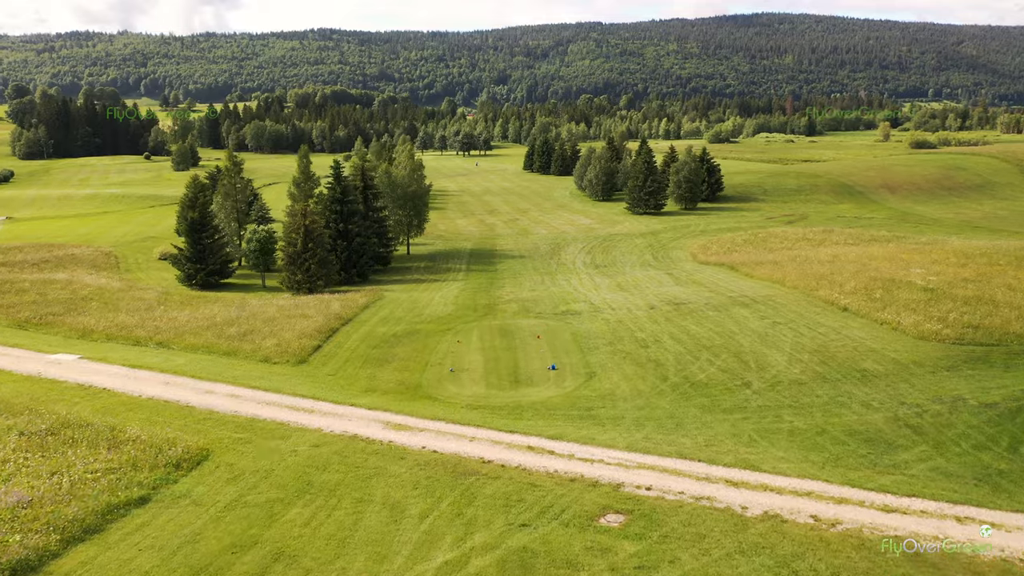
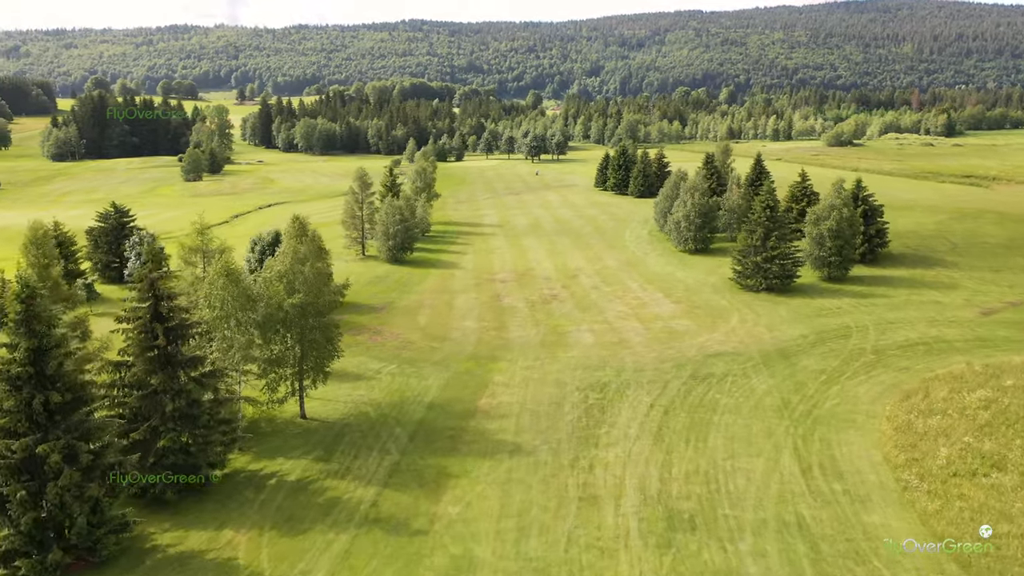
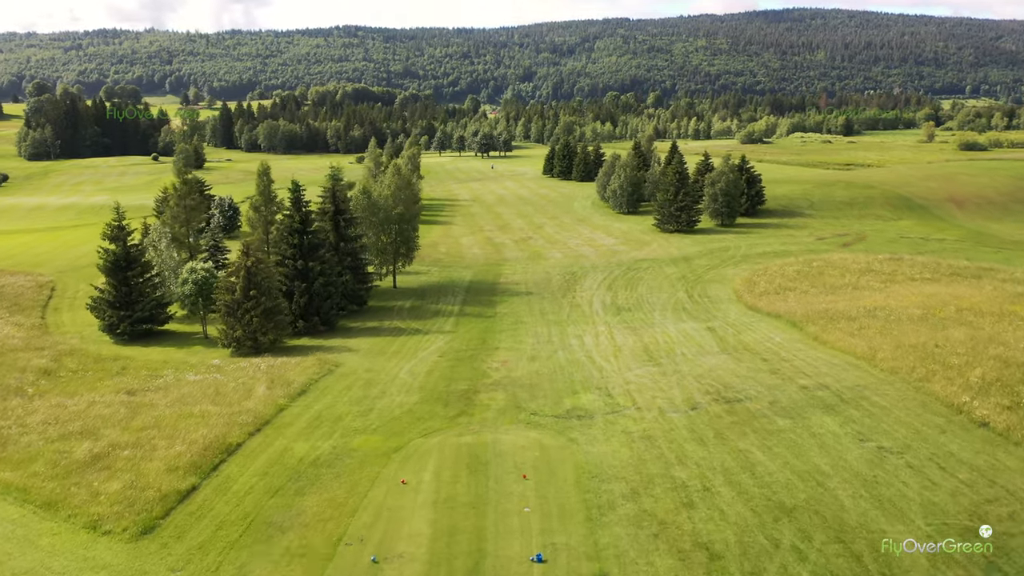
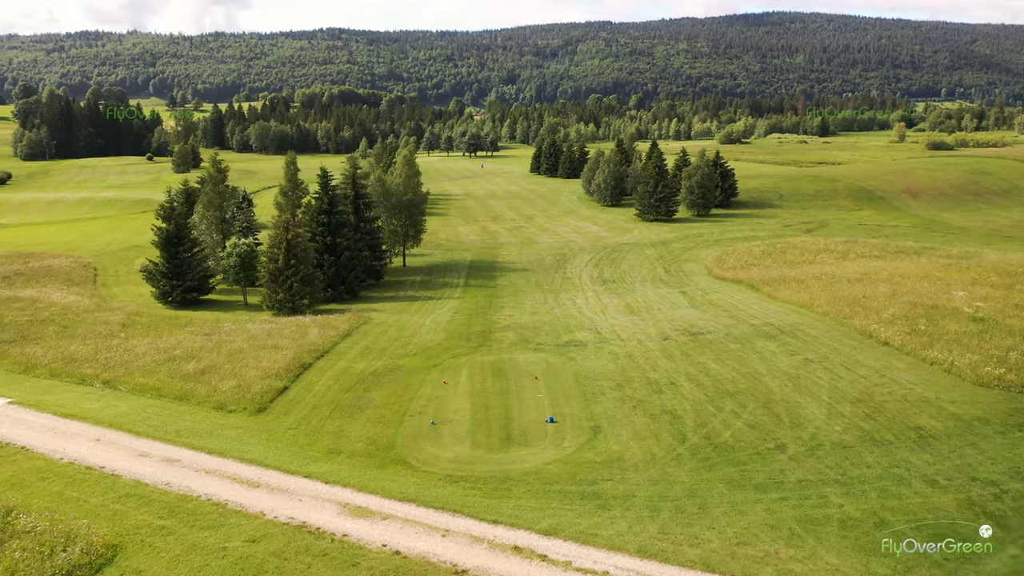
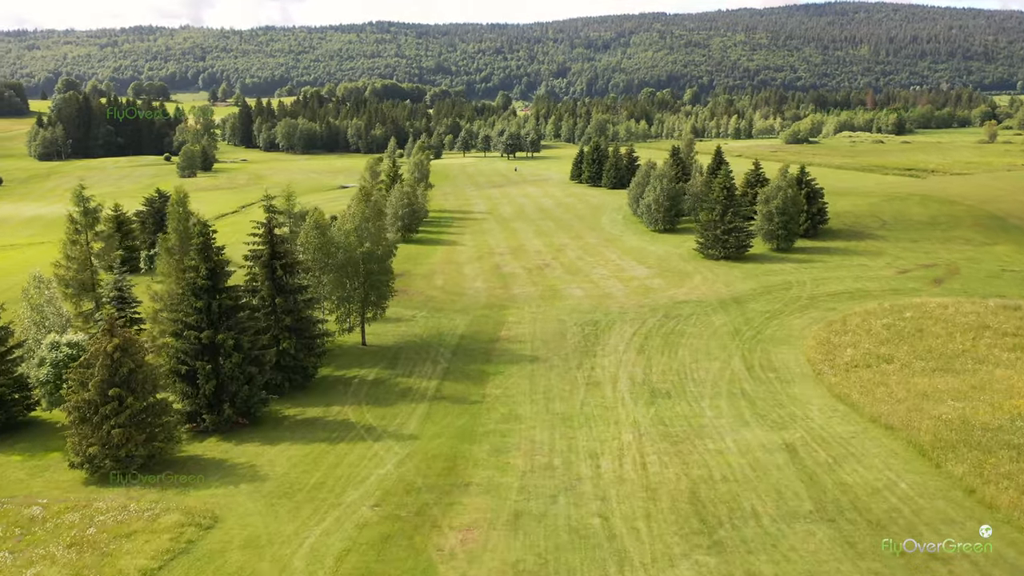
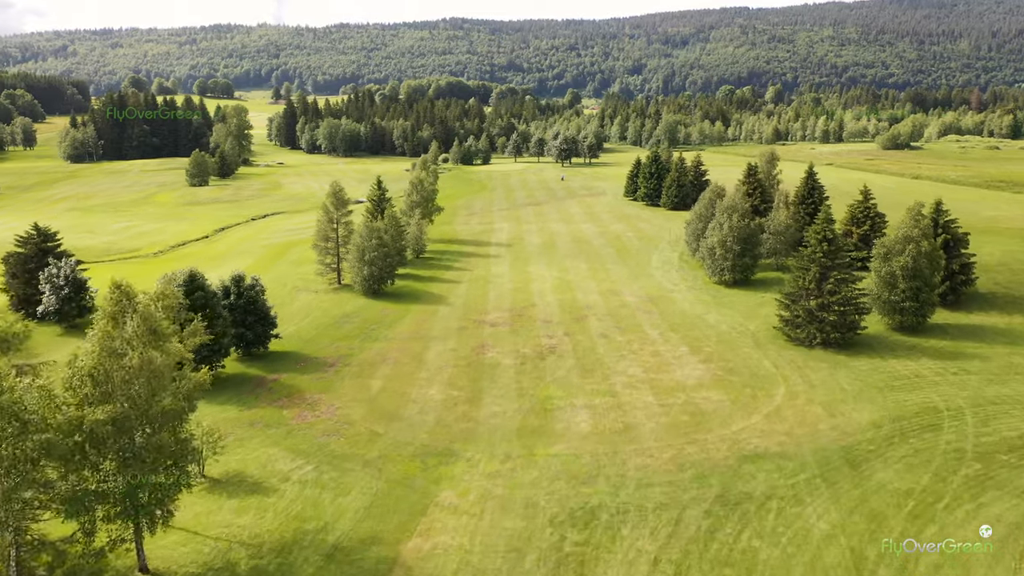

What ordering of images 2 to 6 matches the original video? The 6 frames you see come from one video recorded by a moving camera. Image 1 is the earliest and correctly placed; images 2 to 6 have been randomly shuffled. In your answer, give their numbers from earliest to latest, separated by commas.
4, 3, 5, 2, 6
